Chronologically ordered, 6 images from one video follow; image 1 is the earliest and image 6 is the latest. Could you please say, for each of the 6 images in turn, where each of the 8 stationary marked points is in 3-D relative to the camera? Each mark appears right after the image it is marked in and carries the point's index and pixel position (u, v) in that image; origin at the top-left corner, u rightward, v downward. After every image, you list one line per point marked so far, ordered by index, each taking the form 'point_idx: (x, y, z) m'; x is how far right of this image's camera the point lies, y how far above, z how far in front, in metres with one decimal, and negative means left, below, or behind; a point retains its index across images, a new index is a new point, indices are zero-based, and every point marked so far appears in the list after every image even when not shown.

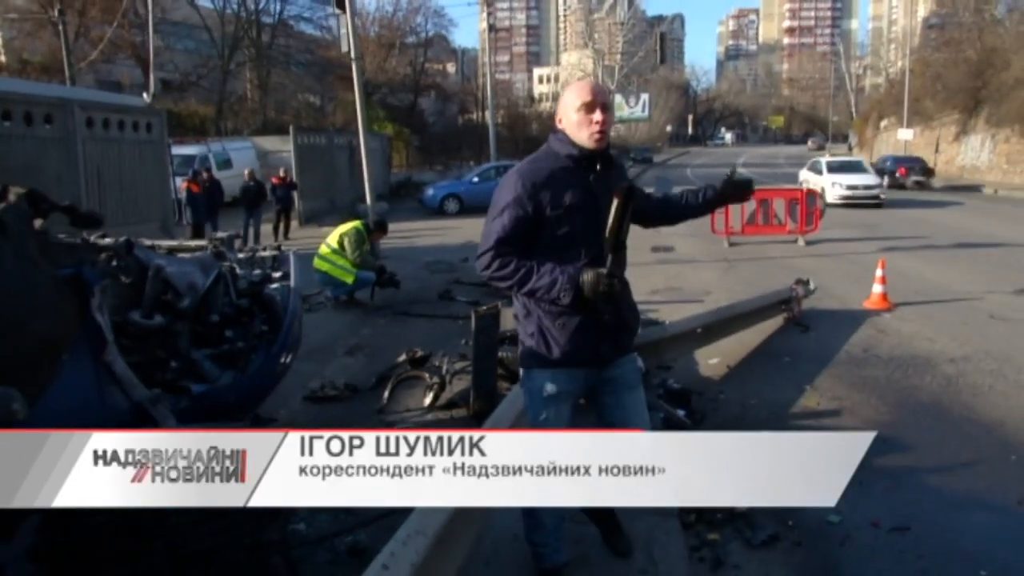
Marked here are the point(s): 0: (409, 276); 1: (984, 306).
0: (-1.4, +0.1, +12.5) m
1: (+5.8, -0.2, +11.3) m
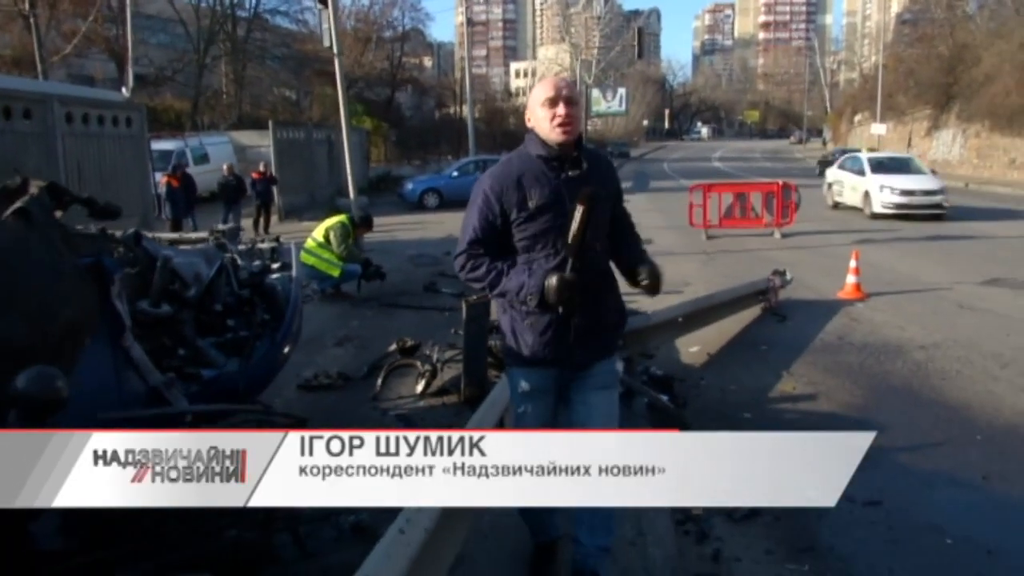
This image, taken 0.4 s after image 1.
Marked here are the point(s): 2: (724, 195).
0: (-1.6, +0.2, +12.6) m
1: (+5.6, -0.1, +11.6) m
2: (+4.4, +1.9, +19.1) m
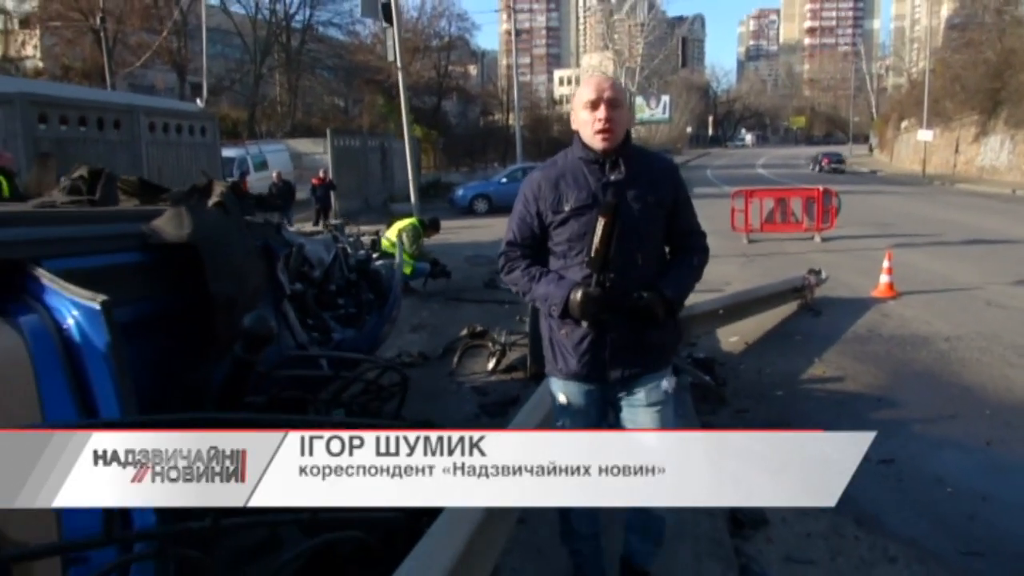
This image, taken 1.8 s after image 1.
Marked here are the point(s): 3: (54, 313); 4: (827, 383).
0: (-0.9, +0.3, +13.6) m
1: (+6.3, -0.1, +12.2) m
2: (+5.5, +1.9, +19.8) m
3: (-1.3, -0.1, +2.6) m
4: (+2.7, -0.8, +7.7) m
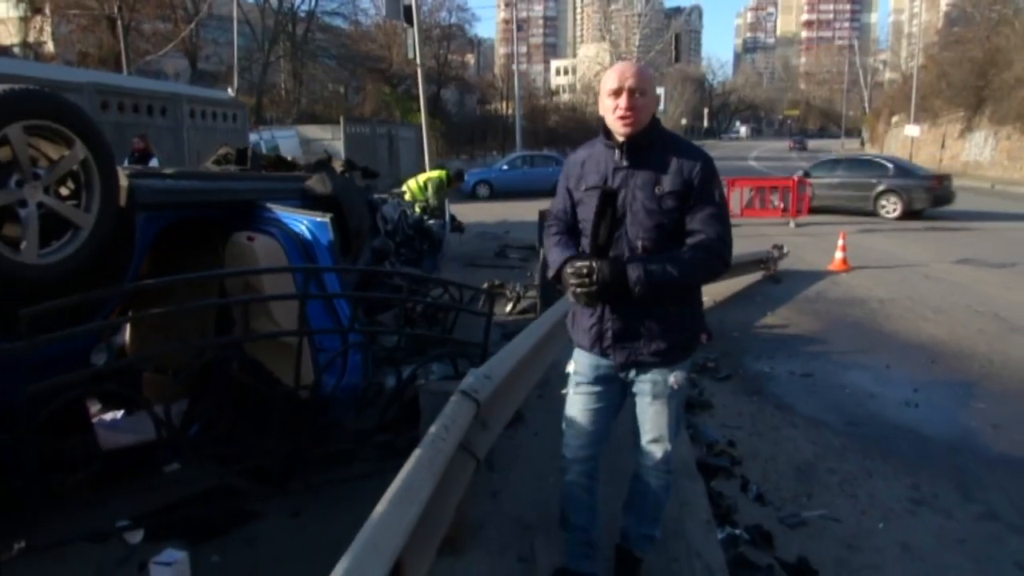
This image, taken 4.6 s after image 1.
0: (-0.8, +0.8, +15.6) m
1: (+6.4, +0.3, +14.3) m
2: (+5.6, +2.4, +21.8) m
3: (-1.1, +0.3, +4.5) m
4: (+2.8, -0.4, +9.7) m
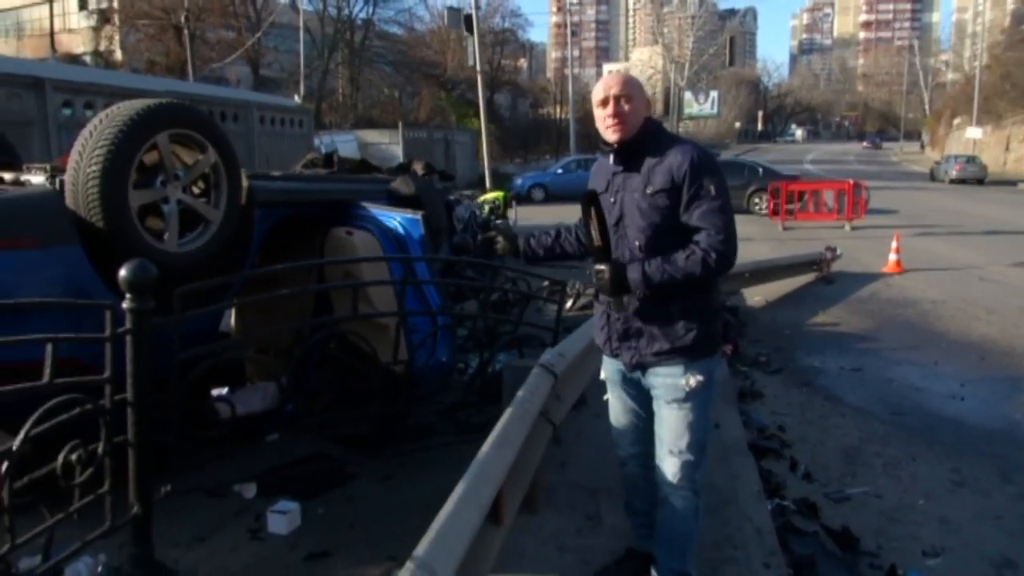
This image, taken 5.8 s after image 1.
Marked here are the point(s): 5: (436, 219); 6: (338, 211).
0: (+0.2, +0.8, +16.1) m
1: (+7.3, +0.3, +14.4) m
2: (+6.9, +2.3, +22.0) m
3: (-0.7, +0.4, +5.1) m
4: (+3.5, -0.4, +10.0) m
5: (-0.5, +0.4, +5.9) m
6: (-1.0, +0.4, +5.3) m
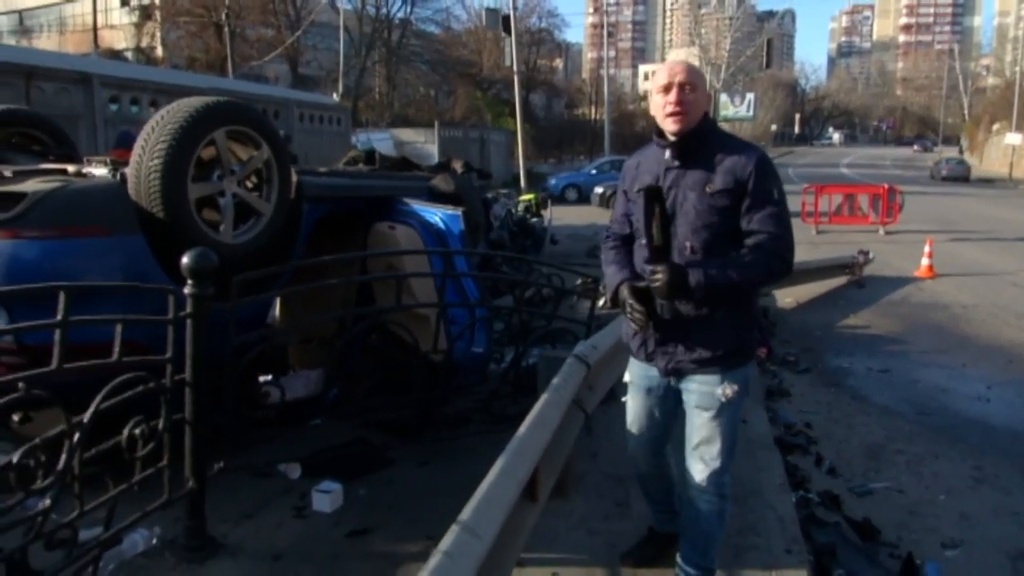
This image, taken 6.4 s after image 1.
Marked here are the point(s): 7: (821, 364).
0: (+0.8, +0.8, +16.3) m
1: (+7.8, +0.2, +14.3) m
2: (+7.7, +2.2, +21.9) m
3: (-0.5, +0.4, +5.3) m
4: (+3.8, -0.5, +10.1) m
5: (-0.3, +0.5, +6.1) m
6: (-0.8, +0.5, +5.5) m
7: (+2.9, -0.7, +8.5) m
